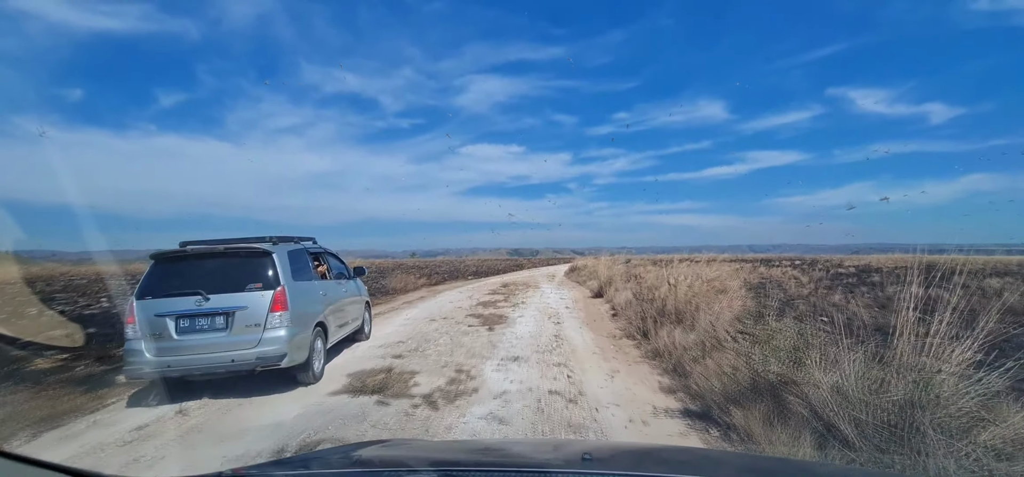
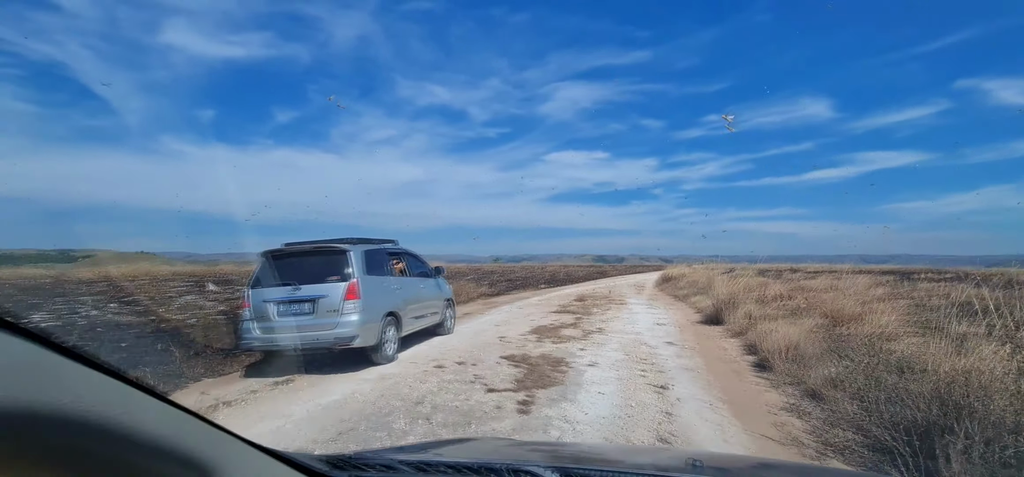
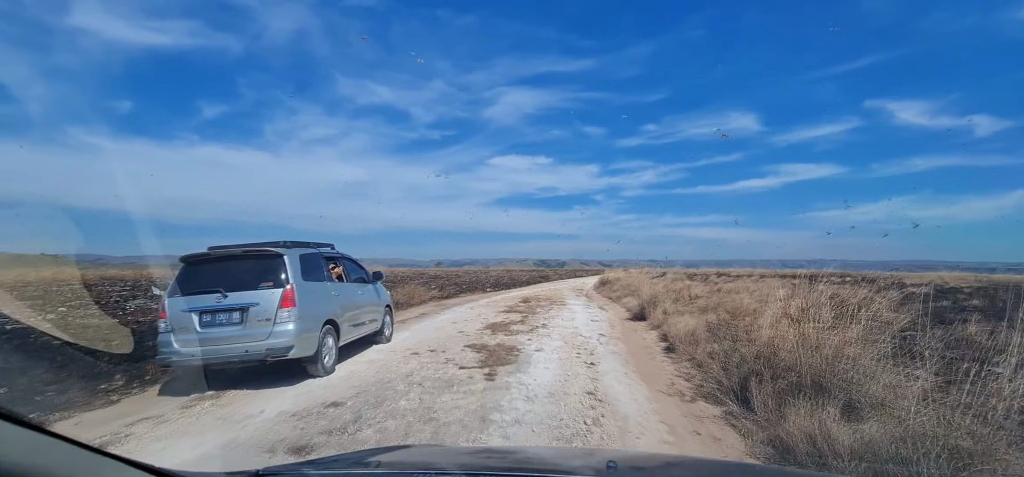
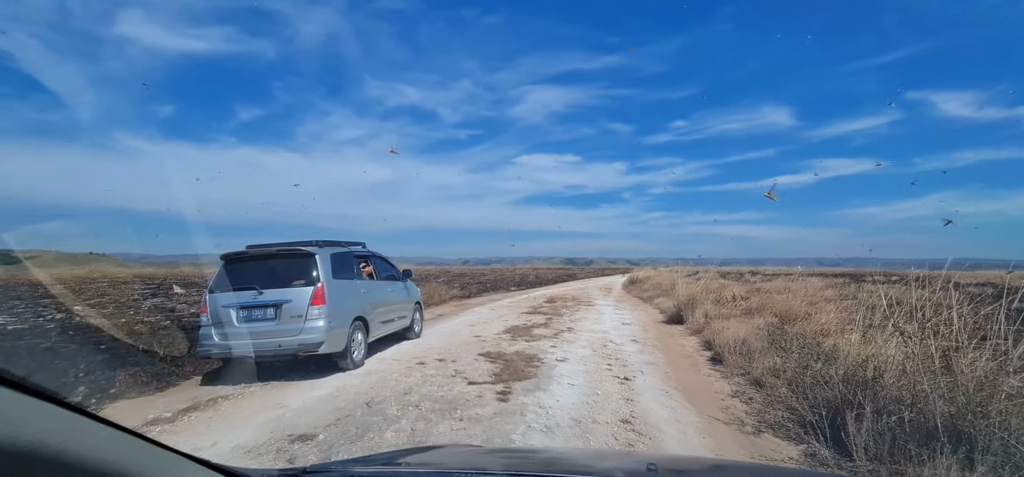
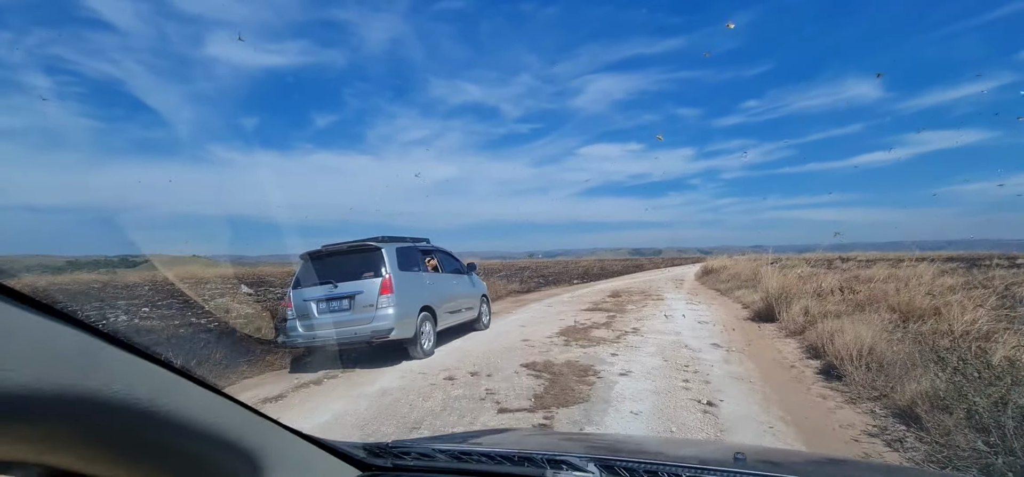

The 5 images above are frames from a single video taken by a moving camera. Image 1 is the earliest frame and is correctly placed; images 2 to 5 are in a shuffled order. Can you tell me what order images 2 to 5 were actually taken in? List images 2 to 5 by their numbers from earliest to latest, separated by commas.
3, 4, 2, 5
